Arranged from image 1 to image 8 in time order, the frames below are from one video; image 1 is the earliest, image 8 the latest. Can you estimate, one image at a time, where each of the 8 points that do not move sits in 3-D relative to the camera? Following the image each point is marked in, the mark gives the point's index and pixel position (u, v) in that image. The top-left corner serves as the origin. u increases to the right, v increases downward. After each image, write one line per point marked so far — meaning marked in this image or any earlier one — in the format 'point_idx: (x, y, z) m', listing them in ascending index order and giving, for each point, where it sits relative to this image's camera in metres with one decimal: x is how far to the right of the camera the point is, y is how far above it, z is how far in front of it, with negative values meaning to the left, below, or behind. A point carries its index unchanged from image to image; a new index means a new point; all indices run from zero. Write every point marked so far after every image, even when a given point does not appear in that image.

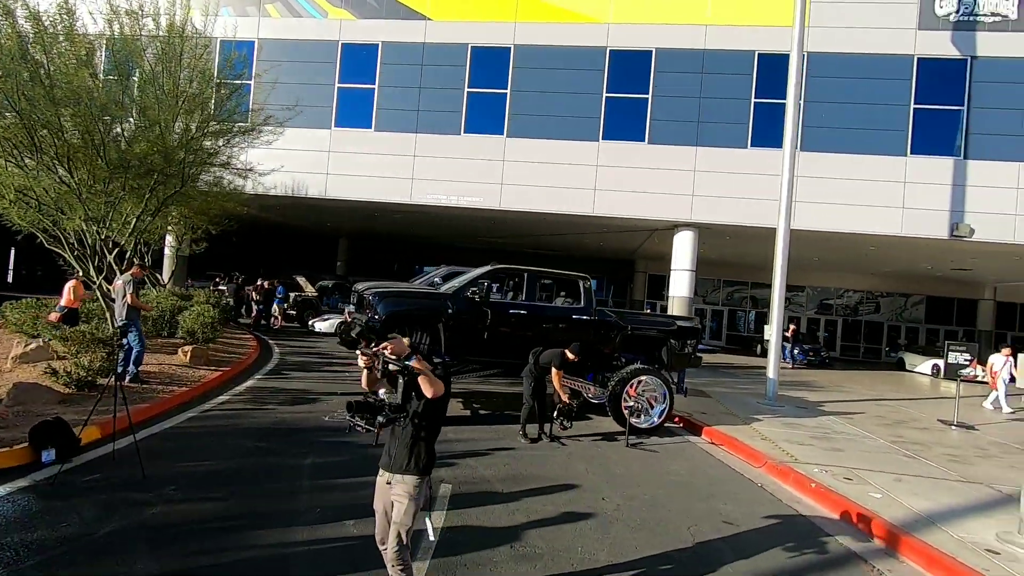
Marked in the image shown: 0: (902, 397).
0: (+9.6, -2.7, +15.2) m
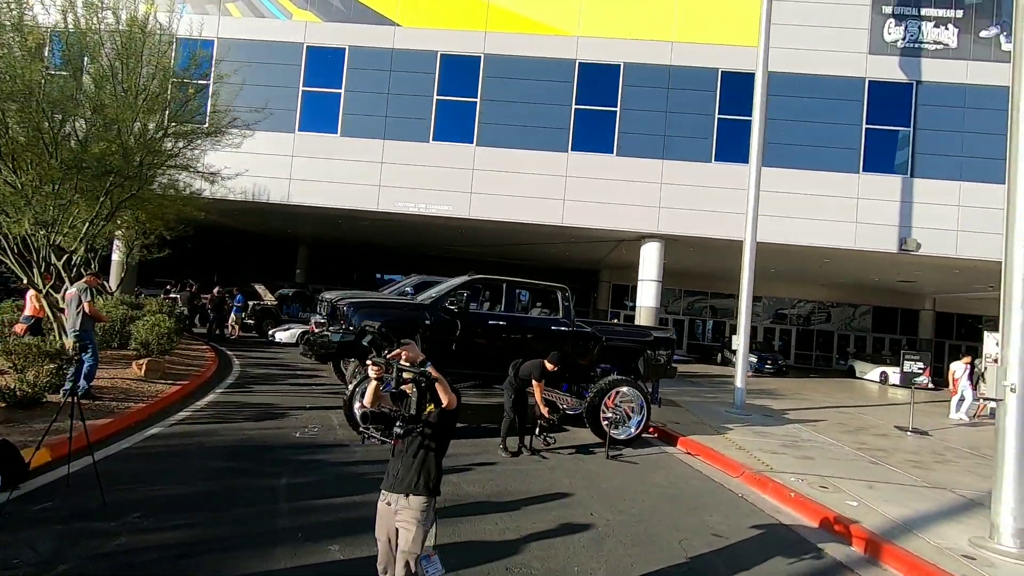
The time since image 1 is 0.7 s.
0: (+8.8, -3.0, +15.8) m
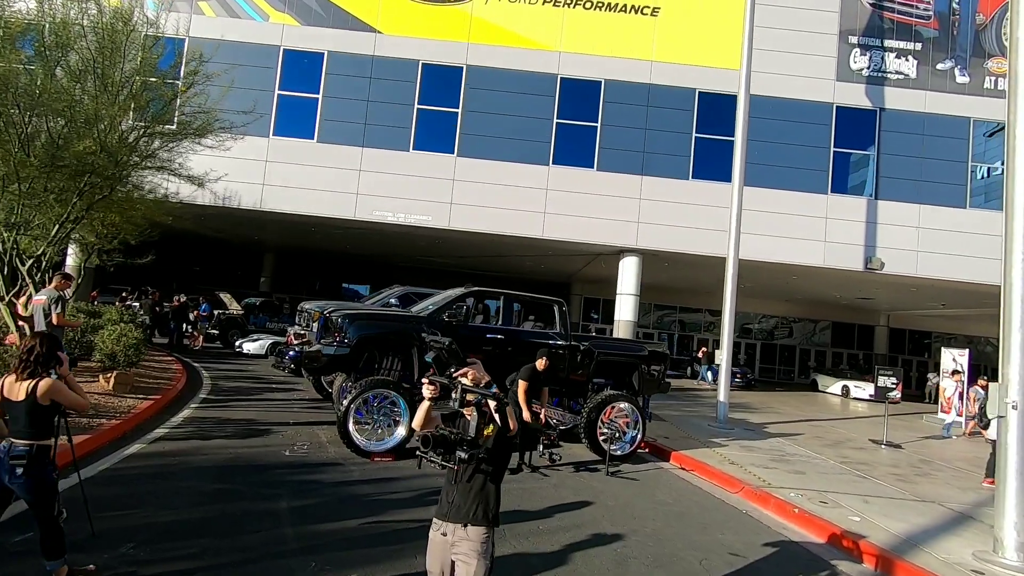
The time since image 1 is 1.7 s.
0: (+8.3, -3.4, +16.4) m
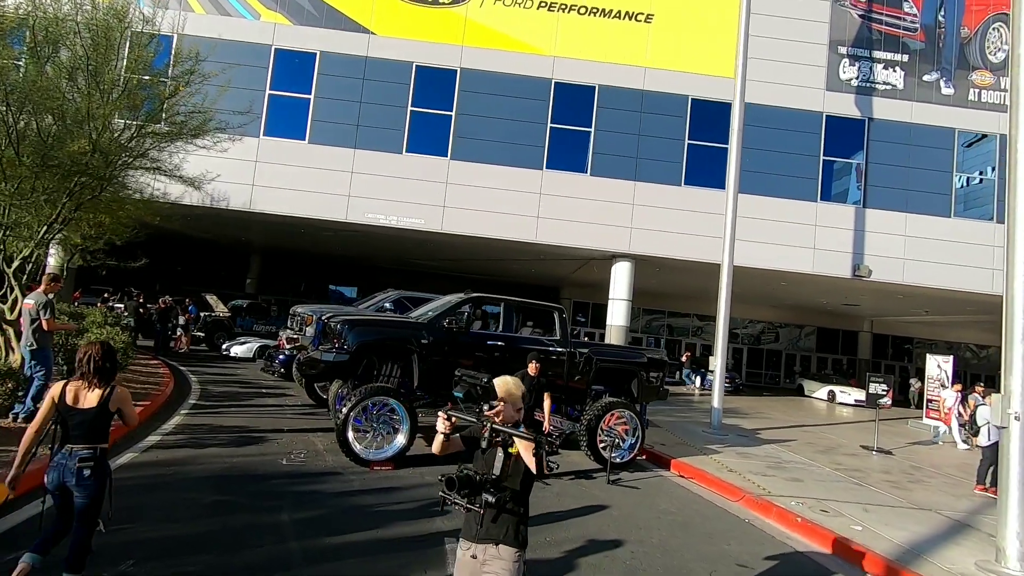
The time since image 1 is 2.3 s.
0: (+8.1, -3.6, +16.6) m
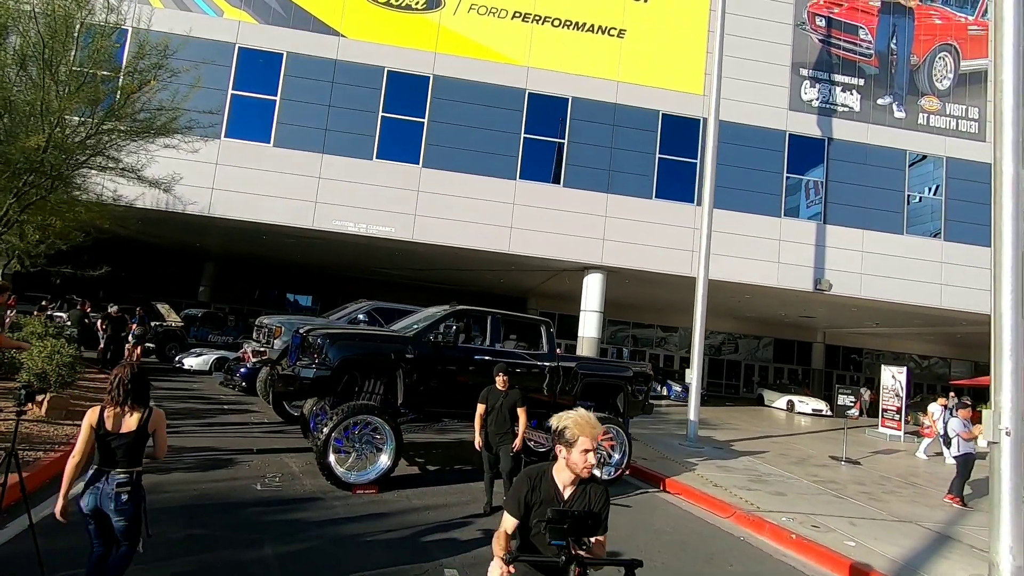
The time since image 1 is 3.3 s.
0: (+7.3, -4.0, +17.0) m
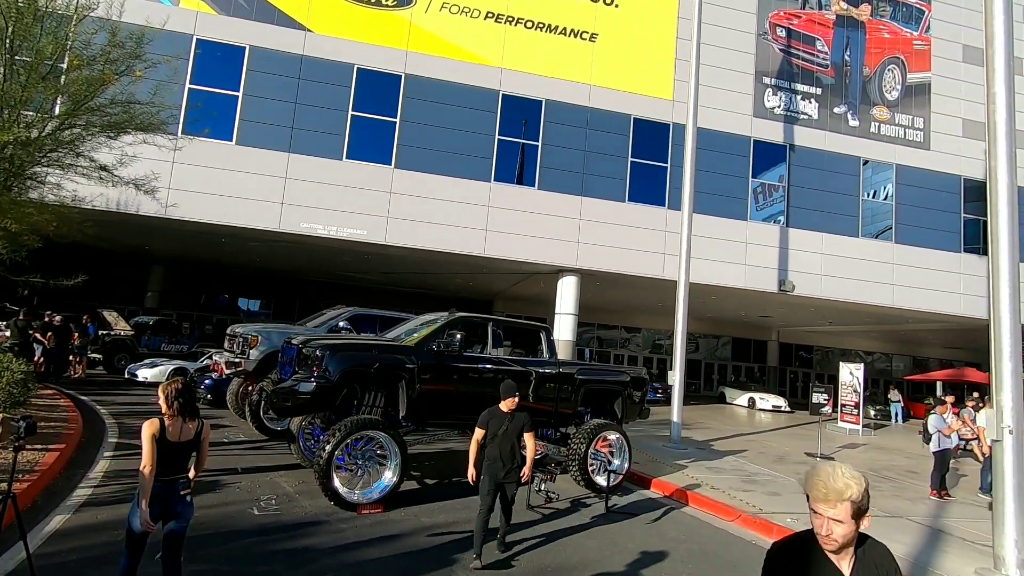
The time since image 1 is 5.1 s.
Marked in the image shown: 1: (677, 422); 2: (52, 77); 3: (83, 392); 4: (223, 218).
0: (+6.7, -4.0, +17.5) m
1: (+3.7, -3.0, +13.8) m
2: (-6.4, +3.0, +8.7) m
3: (-10.0, -2.4, +14.6) m
4: (-7.1, +1.7, +15.4) m
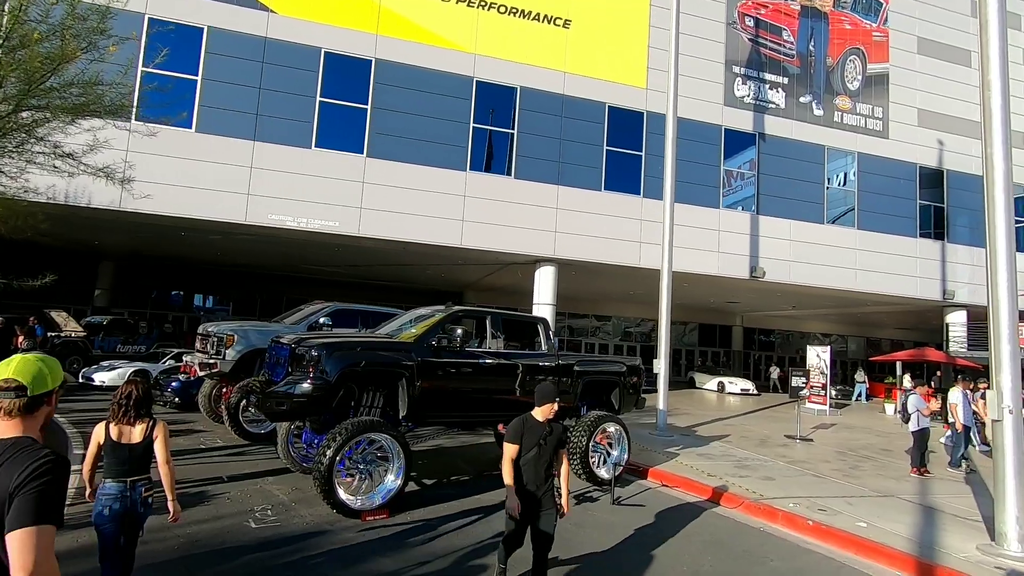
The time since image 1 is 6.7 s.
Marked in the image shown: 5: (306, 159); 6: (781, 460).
0: (+6.1, -3.7, +17.8) m
1: (+3.4, -2.7, +13.9) m
2: (-6.4, +3.0, +7.9) m
3: (-10.4, -2.4, +13.6) m
4: (-7.6, +1.8, +14.5) m
5: (-5.1, +3.1, +15.3) m
6: (+5.3, -3.4, +12.3) m
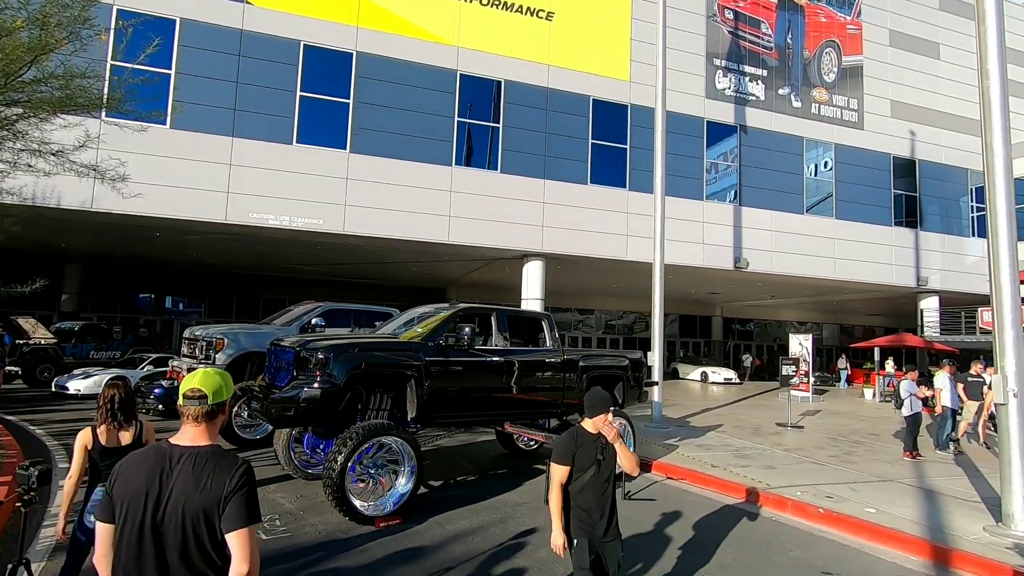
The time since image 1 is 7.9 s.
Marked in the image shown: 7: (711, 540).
0: (+5.8, -3.4, +18.0) m
1: (+3.3, -2.6, +14.0) m
2: (-6.3, +2.9, +7.4) m
3: (-10.4, -2.5, +12.9) m
4: (-7.8, +1.8, +13.9) m
5: (-5.4, +3.1, +14.9) m
6: (+5.3, -3.2, +12.4) m
7: (+2.5, -3.1, +7.7) m
